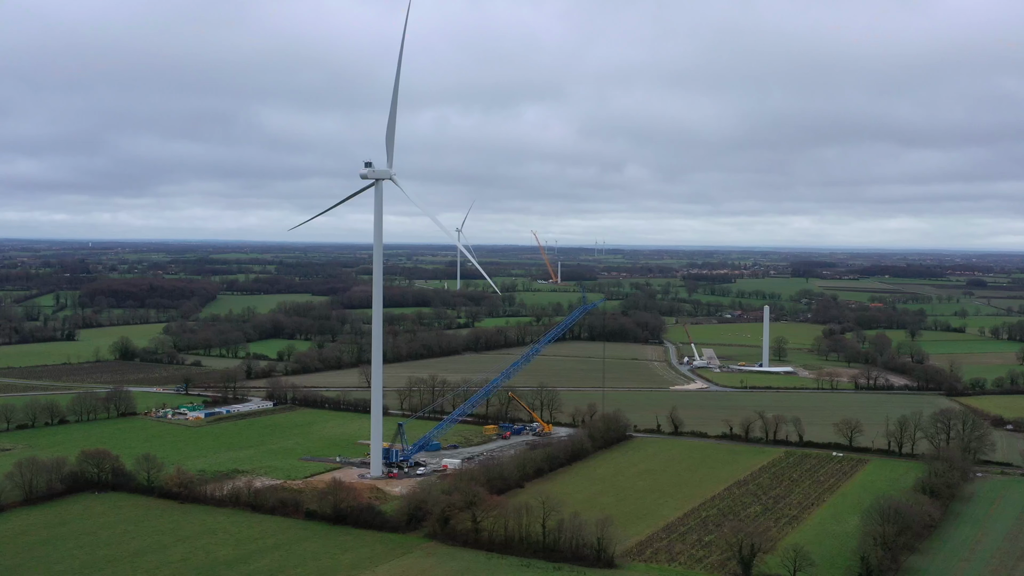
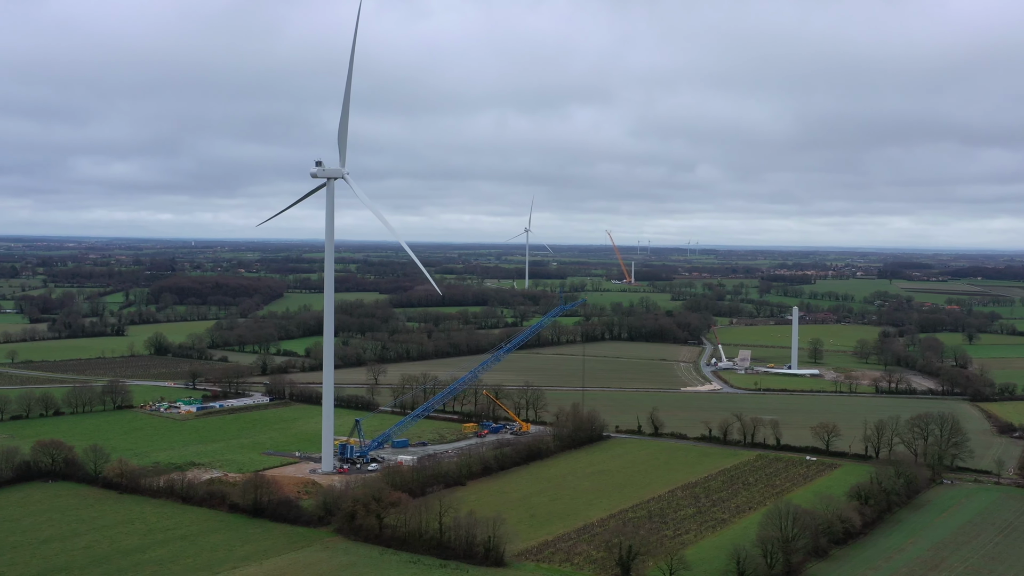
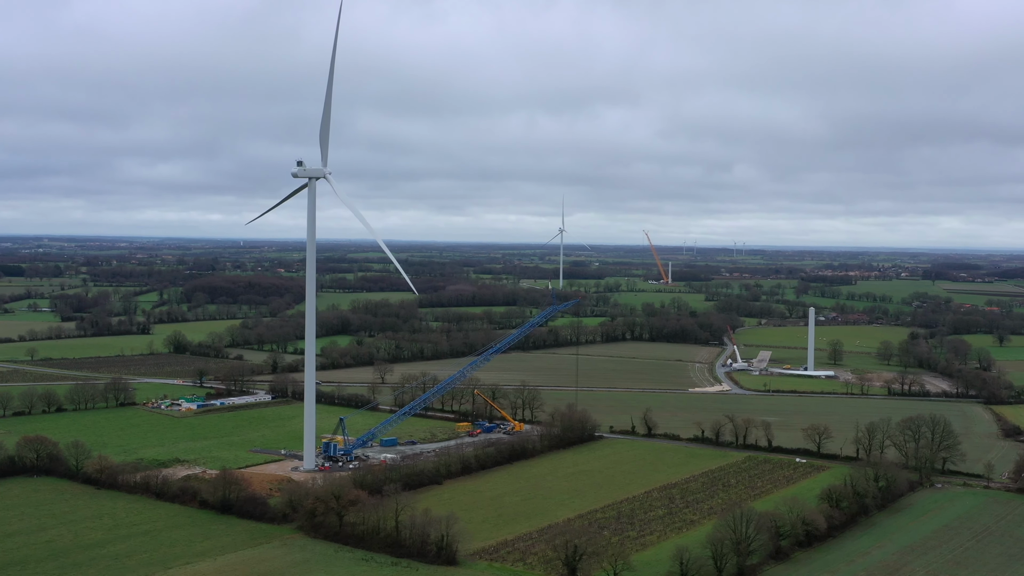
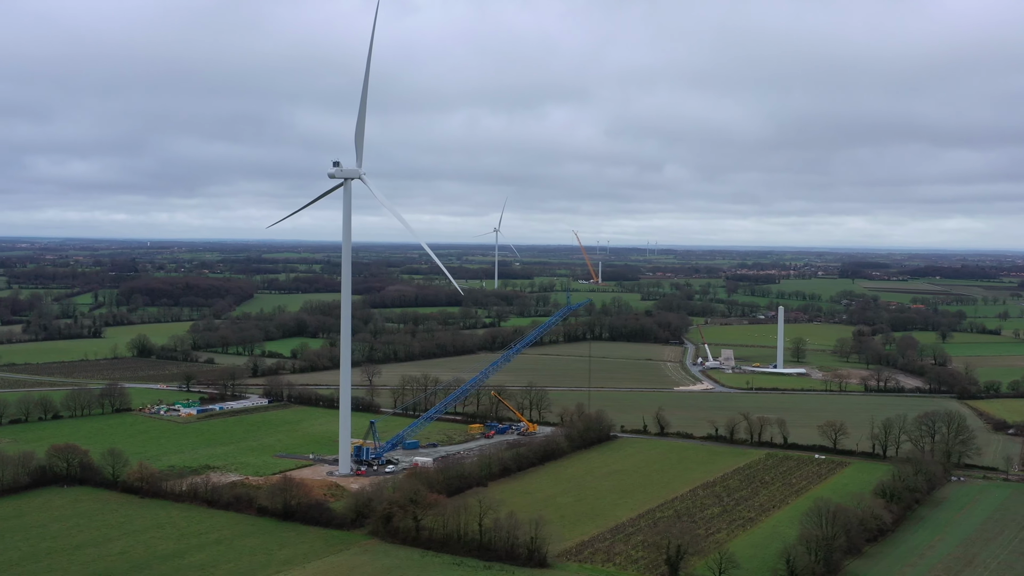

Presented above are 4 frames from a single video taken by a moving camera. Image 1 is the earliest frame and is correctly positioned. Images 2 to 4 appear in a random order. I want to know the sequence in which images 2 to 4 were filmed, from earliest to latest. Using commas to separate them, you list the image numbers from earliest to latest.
4, 2, 3
